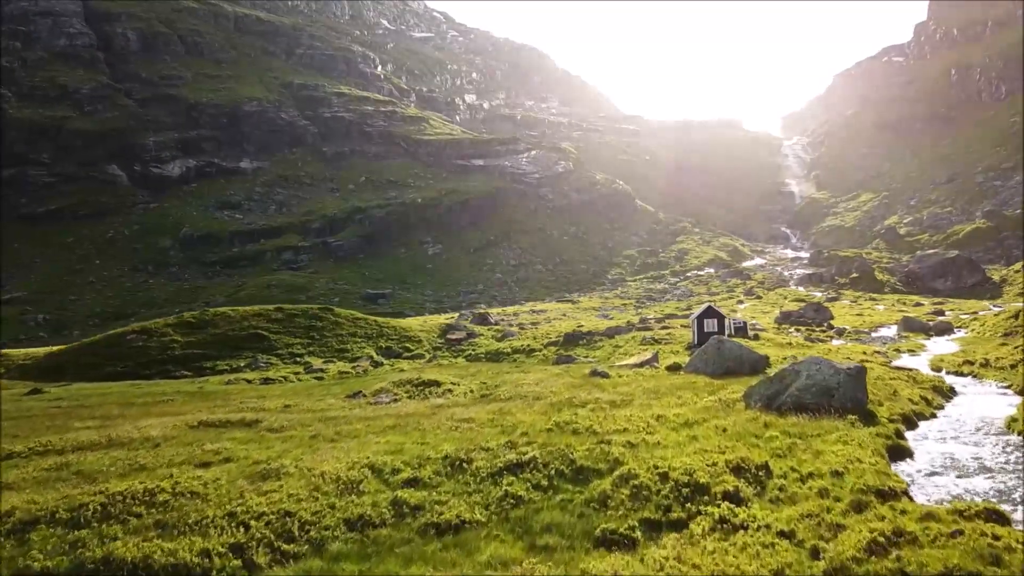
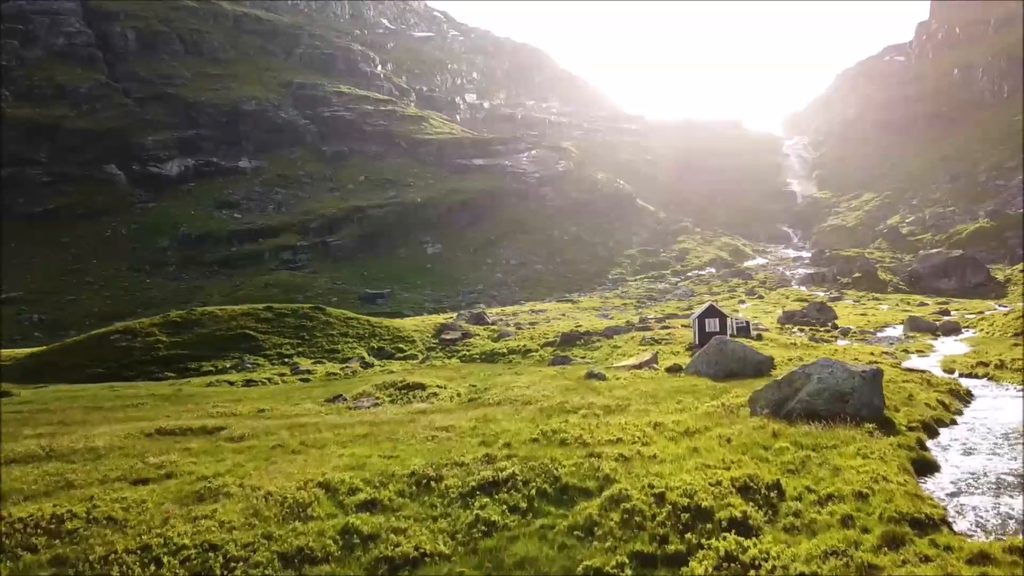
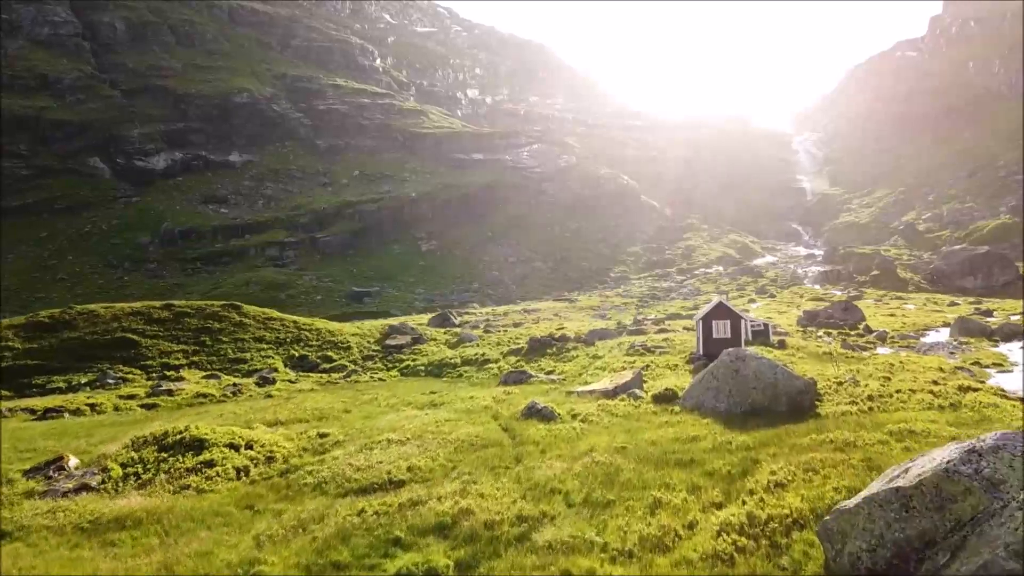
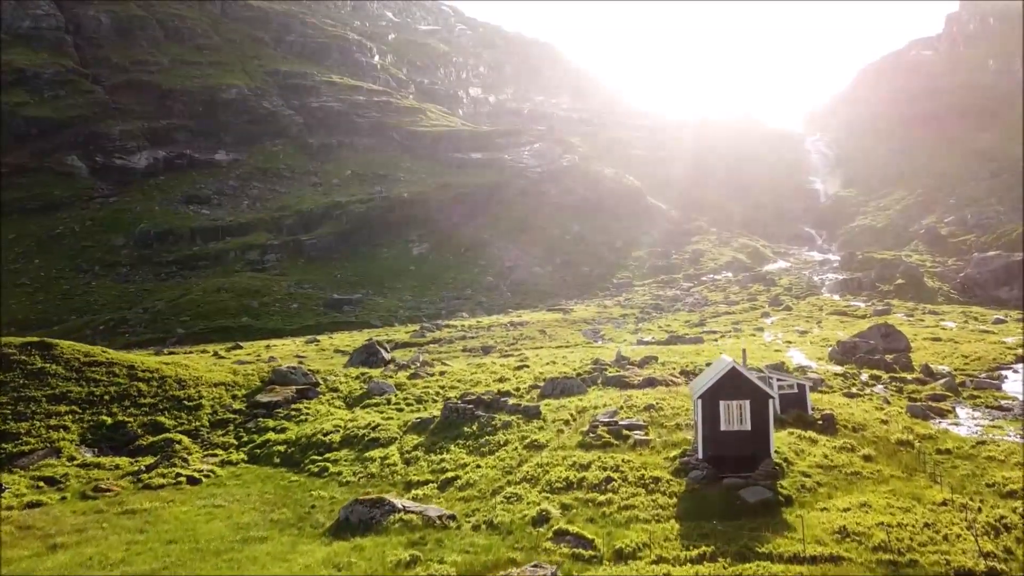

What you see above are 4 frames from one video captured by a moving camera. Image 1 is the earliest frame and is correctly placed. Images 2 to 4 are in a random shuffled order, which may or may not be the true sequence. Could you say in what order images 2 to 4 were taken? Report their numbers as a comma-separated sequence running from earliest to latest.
2, 3, 4
